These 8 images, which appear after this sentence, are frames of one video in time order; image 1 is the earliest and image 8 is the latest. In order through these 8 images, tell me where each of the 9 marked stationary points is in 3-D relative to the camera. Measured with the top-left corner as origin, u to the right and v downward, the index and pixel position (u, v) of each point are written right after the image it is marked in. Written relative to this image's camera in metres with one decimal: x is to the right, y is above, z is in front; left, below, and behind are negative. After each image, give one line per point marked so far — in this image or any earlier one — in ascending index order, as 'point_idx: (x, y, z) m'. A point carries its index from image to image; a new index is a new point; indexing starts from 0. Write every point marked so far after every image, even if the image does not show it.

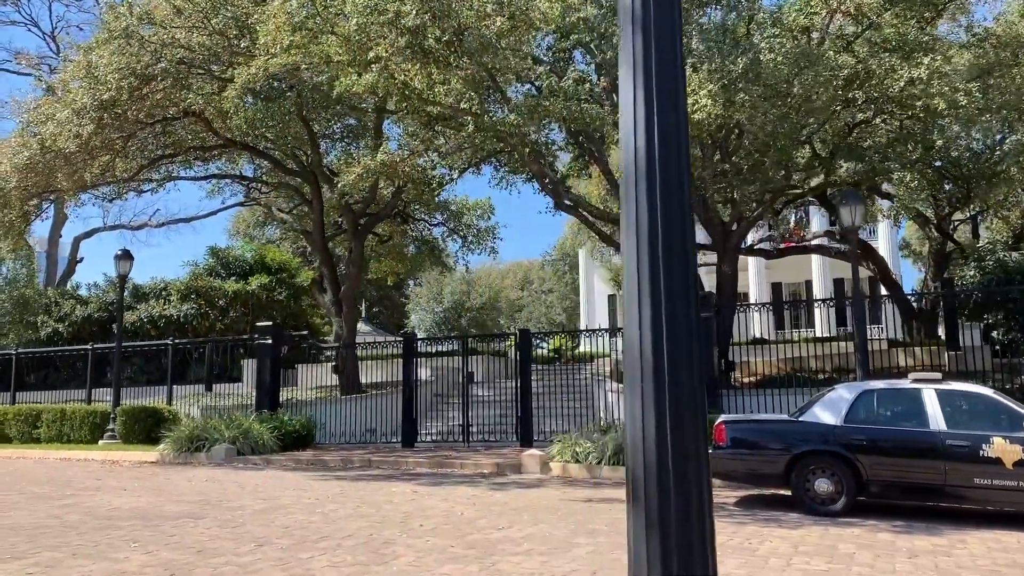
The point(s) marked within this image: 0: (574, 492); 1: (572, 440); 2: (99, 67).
0: (+0.8, -2.7, +10.7) m
1: (+1.0, -2.5, +13.2) m
2: (-7.4, +4.0, +14.4) m
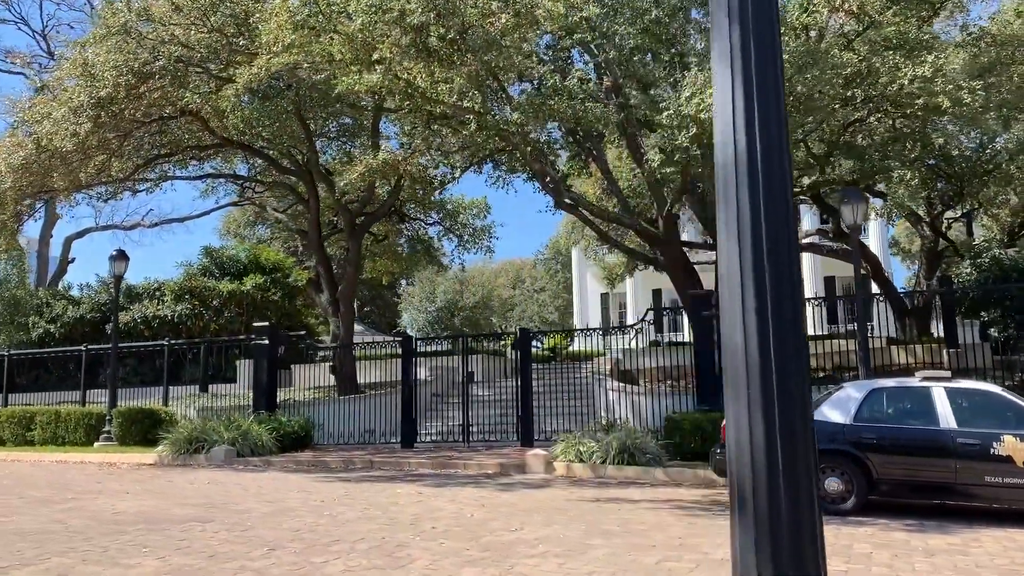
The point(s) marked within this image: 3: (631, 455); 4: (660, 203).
0: (+0.9, -2.7, +10.7) m
1: (+1.1, -2.5, +13.1) m
2: (-7.4, +4.0, +14.3) m
3: (+1.9, -2.6, +12.7) m
4: (+3.0, +1.7, +16.3) m
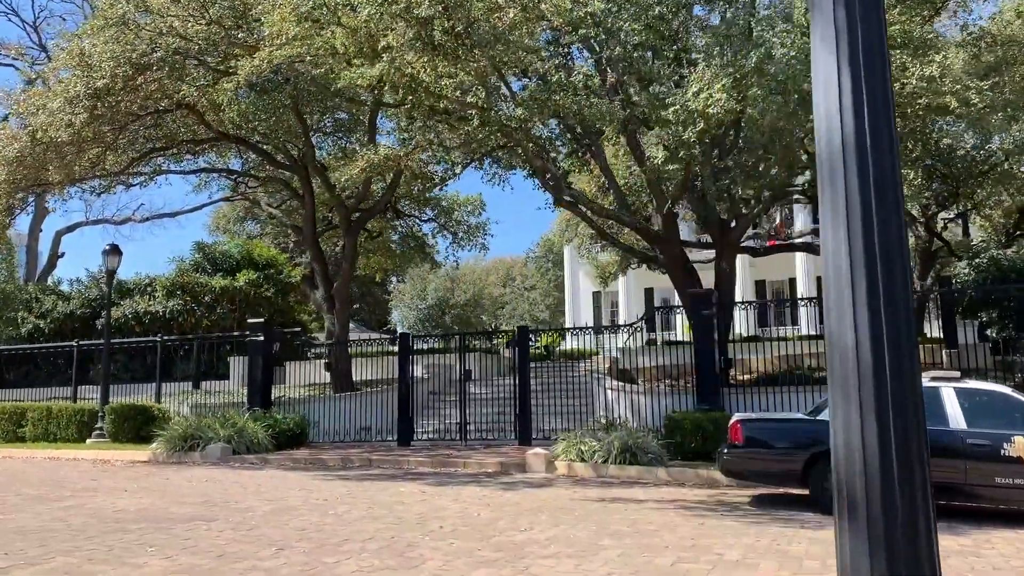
0: (+1.0, -2.7, +10.6) m
1: (+1.1, -2.5, +13.1) m
2: (-7.3, +4.1, +14.1) m
3: (+1.9, -2.6, +12.6) m
4: (+3.0, +1.8, +16.3) m
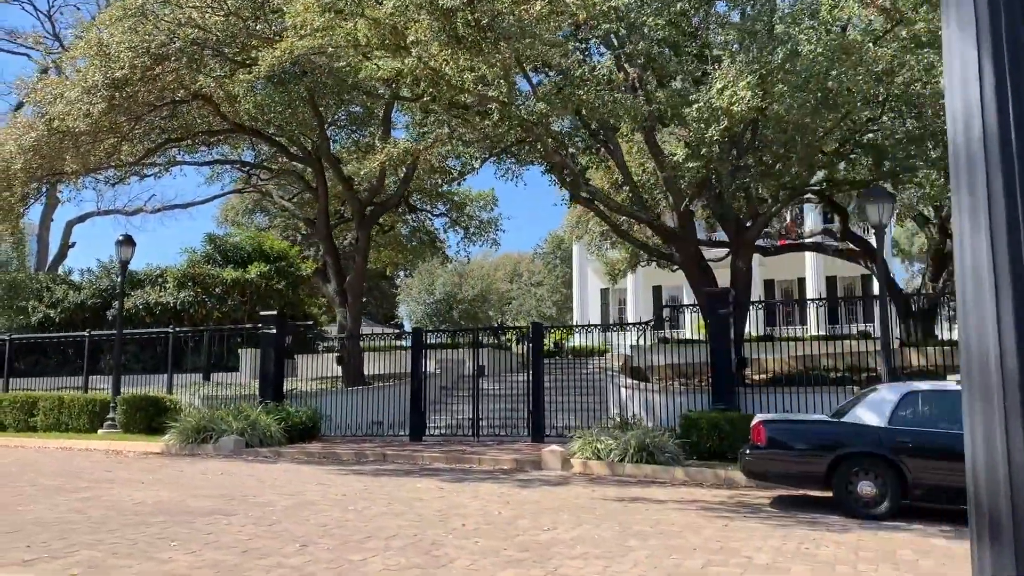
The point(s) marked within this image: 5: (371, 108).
0: (+1.2, -2.7, +10.5) m
1: (+1.3, -2.4, +13.0) m
2: (-7.0, +4.3, +14.0) m
3: (+2.2, -2.6, +12.5) m
4: (+3.3, +1.8, +16.1) m
5: (-3.5, +4.4, +19.5) m
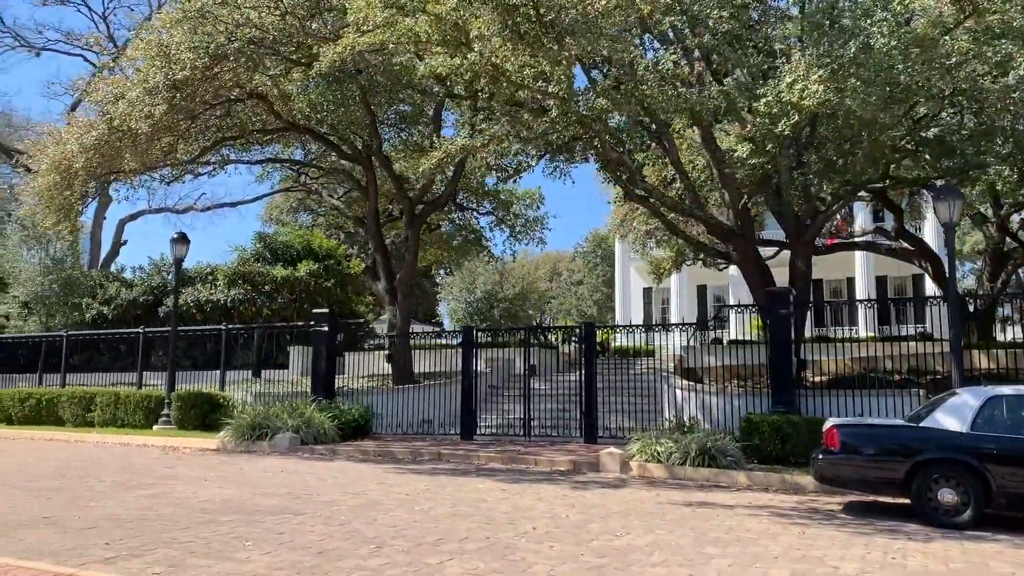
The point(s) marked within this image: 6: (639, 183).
0: (+2.0, -2.7, +10.3) m
1: (+2.2, -2.4, +12.7) m
2: (-6.0, +4.3, +14.1) m
3: (+3.1, -2.6, +12.2) m
4: (+4.4, +1.8, +15.8) m
5: (-2.3, +4.5, +19.5) m
6: (+2.4, +2.0, +15.0) m
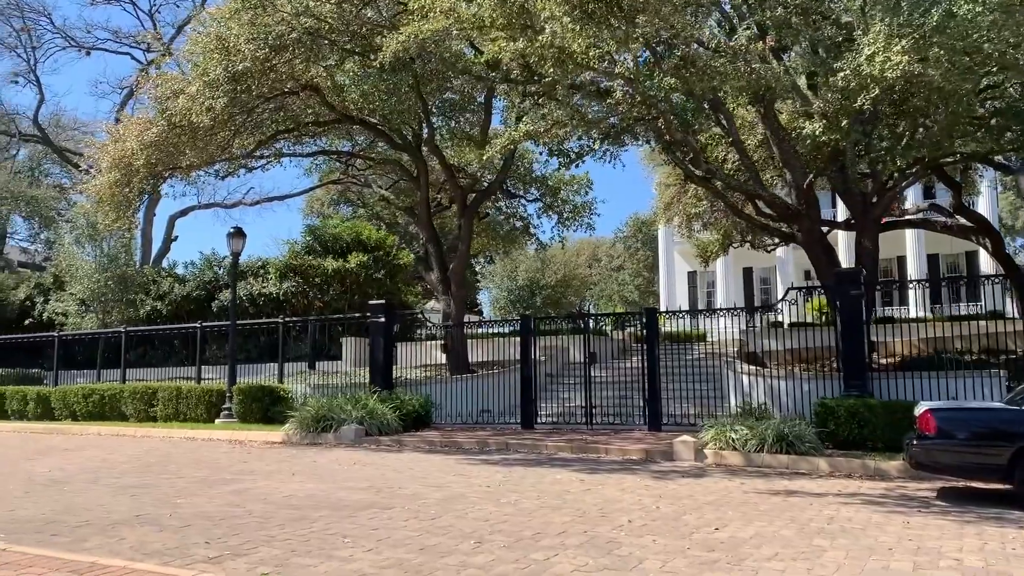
0: (+3.0, -2.4, +10.0) m
1: (+3.3, -2.2, +12.4) m
2: (-5.0, +4.4, +14.1) m
3: (+4.1, -2.3, +11.9) m
4: (+5.5, +2.2, +15.3) m
5: (-1.0, +4.7, +19.3) m
6: (+3.5, +2.3, +14.7) m
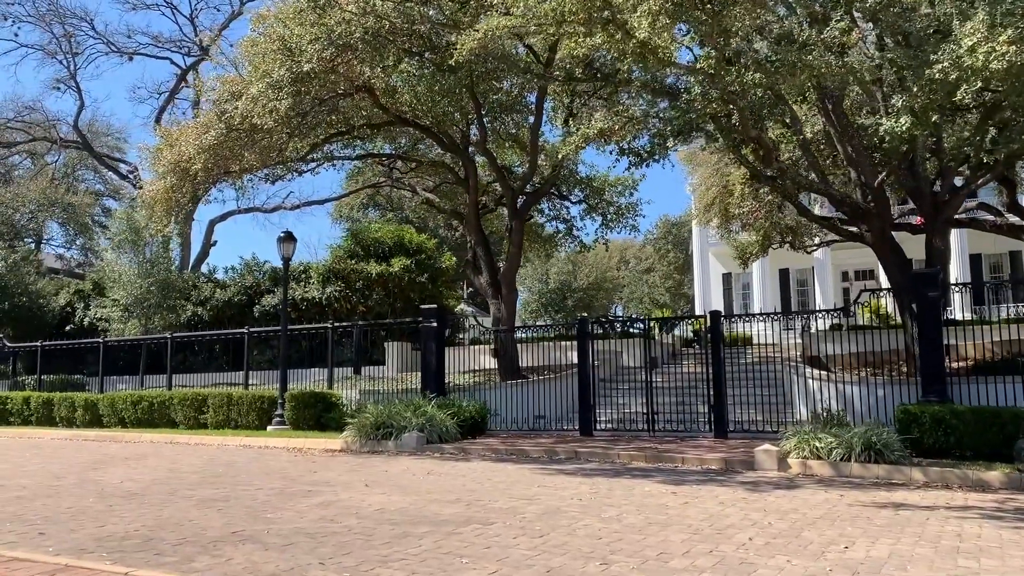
0: (+4.0, -2.5, +9.6) m
1: (+4.4, -2.2, +12.0) m
2: (-3.9, +4.3, +13.8) m
3: (+5.2, -2.3, +11.4) m
4: (+6.7, +2.1, +14.8) m
5: (+0.2, +4.6, +19.0) m
6: (+4.6, +2.2, +14.2) m
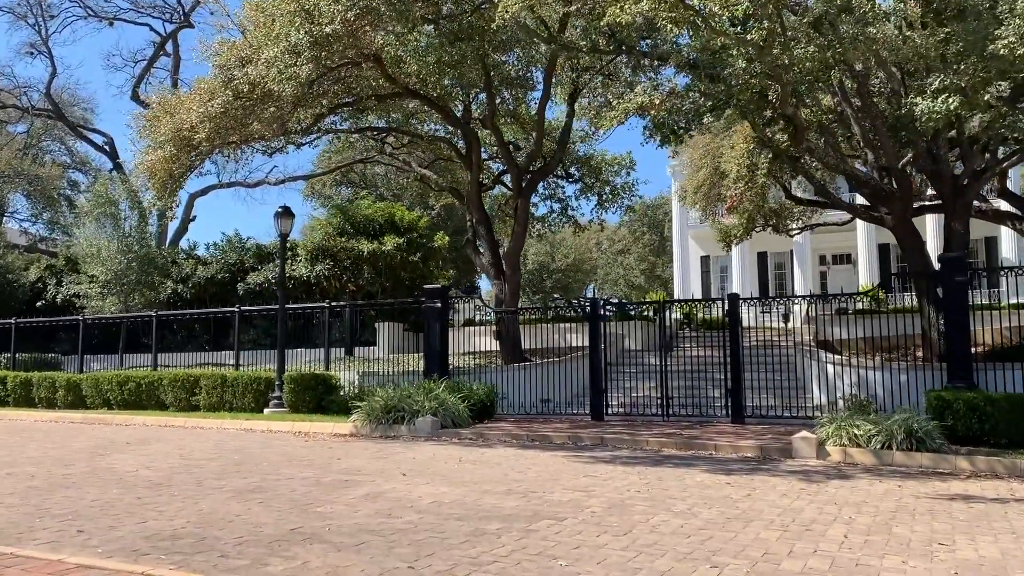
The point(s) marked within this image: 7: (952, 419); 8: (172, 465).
0: (+4.6, -2.3, +9.3) m
1: (+4.8, -1.9, +11.7) m
2: (-3.4, +4.7, +13.1) m
3: (+5.7, -2.1, +11.2) m
4: (+7.0, +2.4, +14.6) m
5: (+0.4, +5.1, +18.3) m
6: (+5.0, +2.5, +13.8) m
7: (+6.7, -2.0, +12.2) m
8: (-4.3, -2.2, +10.0) m
